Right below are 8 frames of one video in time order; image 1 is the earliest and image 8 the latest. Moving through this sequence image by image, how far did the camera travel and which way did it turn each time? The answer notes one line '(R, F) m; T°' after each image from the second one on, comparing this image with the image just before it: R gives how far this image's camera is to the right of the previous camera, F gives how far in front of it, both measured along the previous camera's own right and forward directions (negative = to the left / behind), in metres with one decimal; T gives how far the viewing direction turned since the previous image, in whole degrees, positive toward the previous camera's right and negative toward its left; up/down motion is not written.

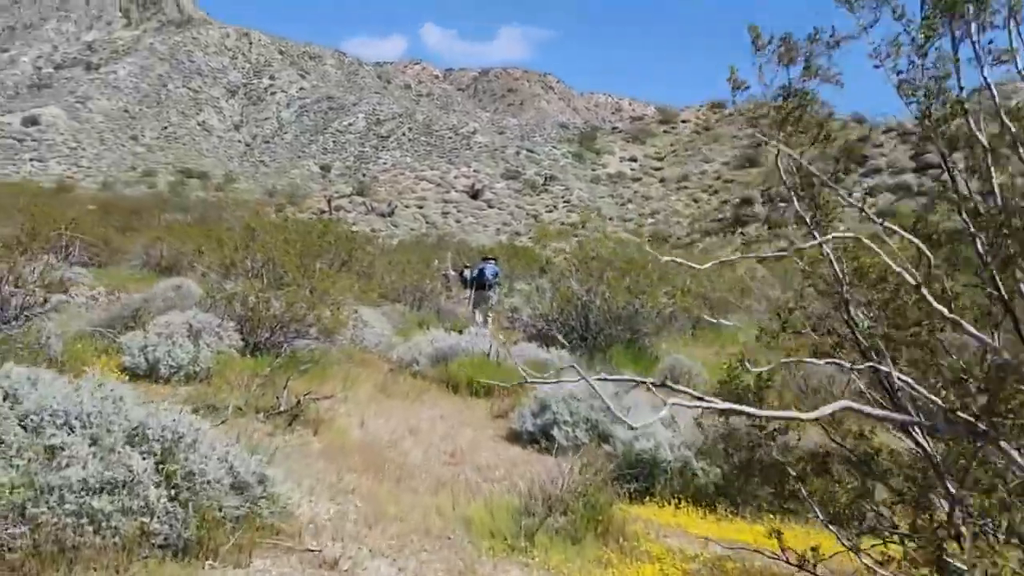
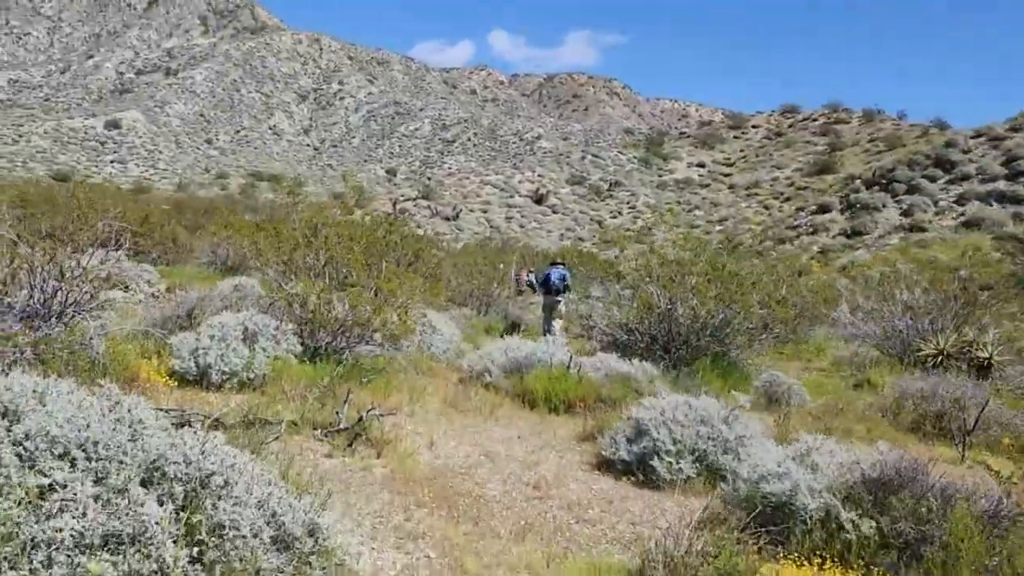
(-0.2, +0.8) m; -4°
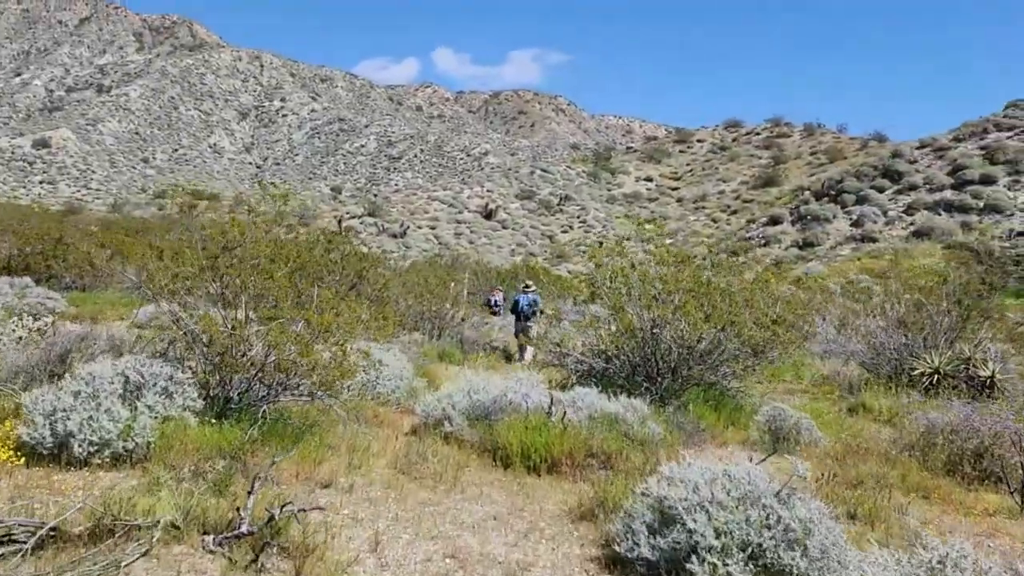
(-0.1, +1.5) m; +4°
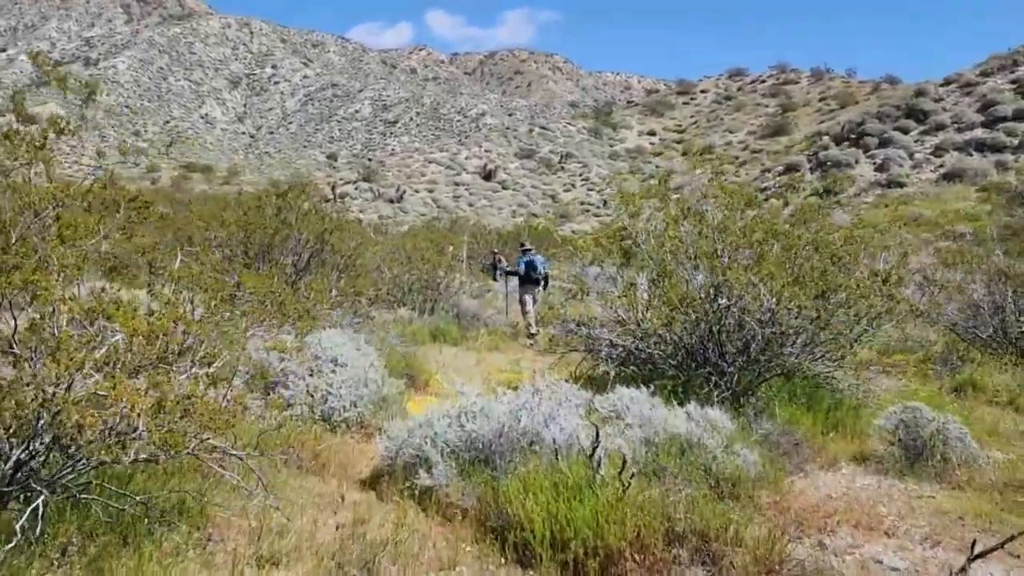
(0.0, +2.6) m; 0°
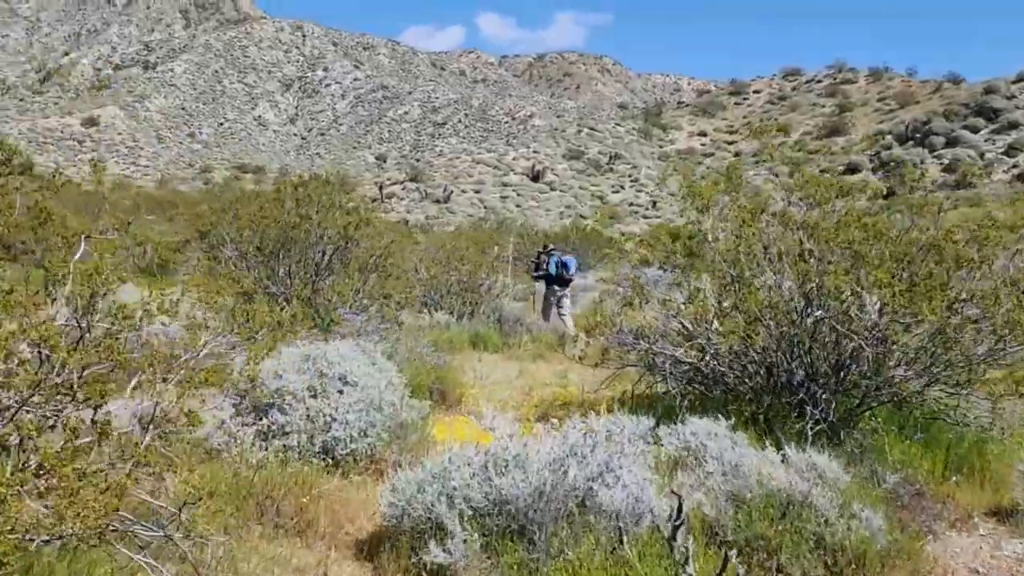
(0.0, +1.1) m; -3°
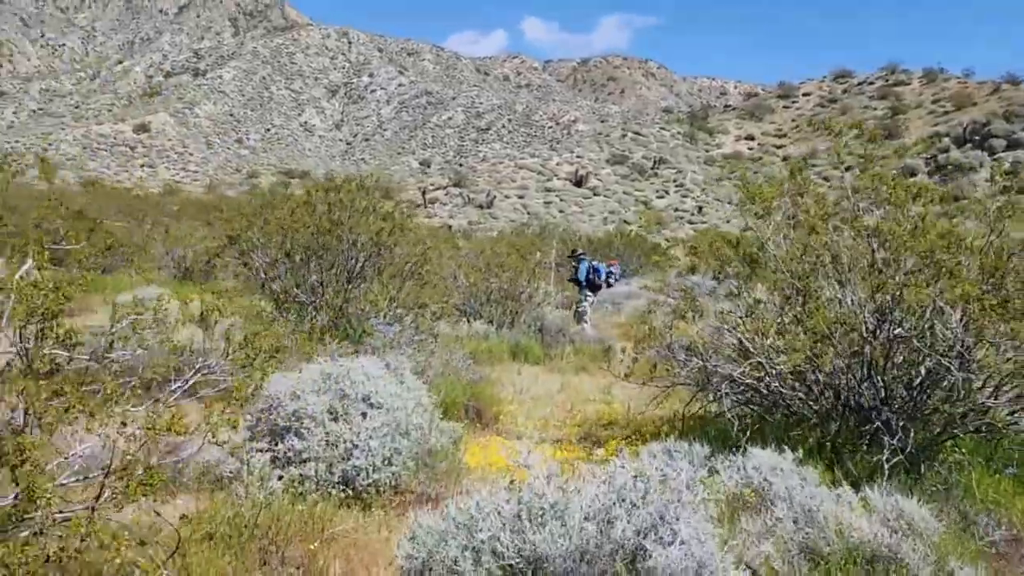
(0.0, +0.5) m; -3°
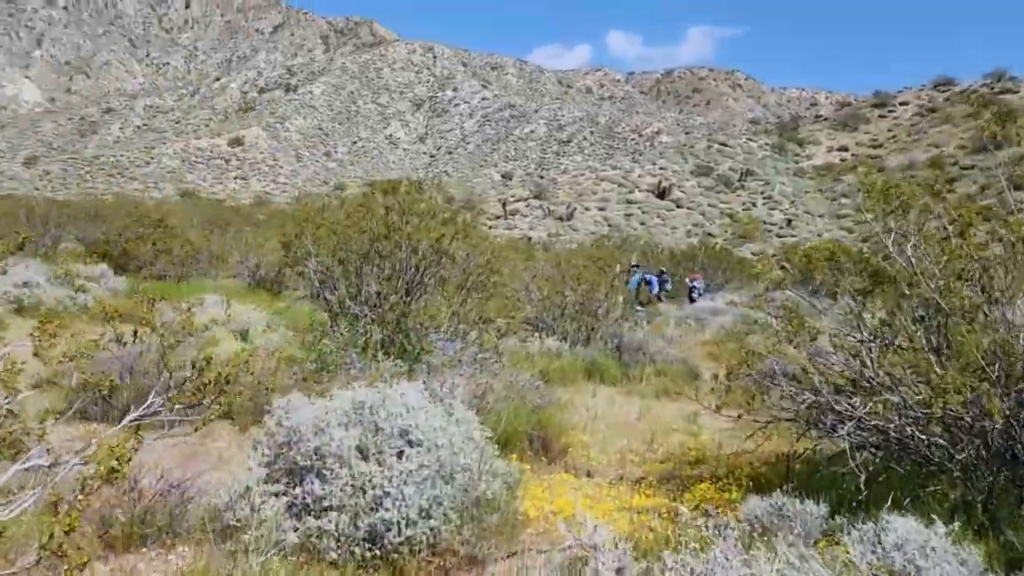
(0.0, +0.8) m; -6°
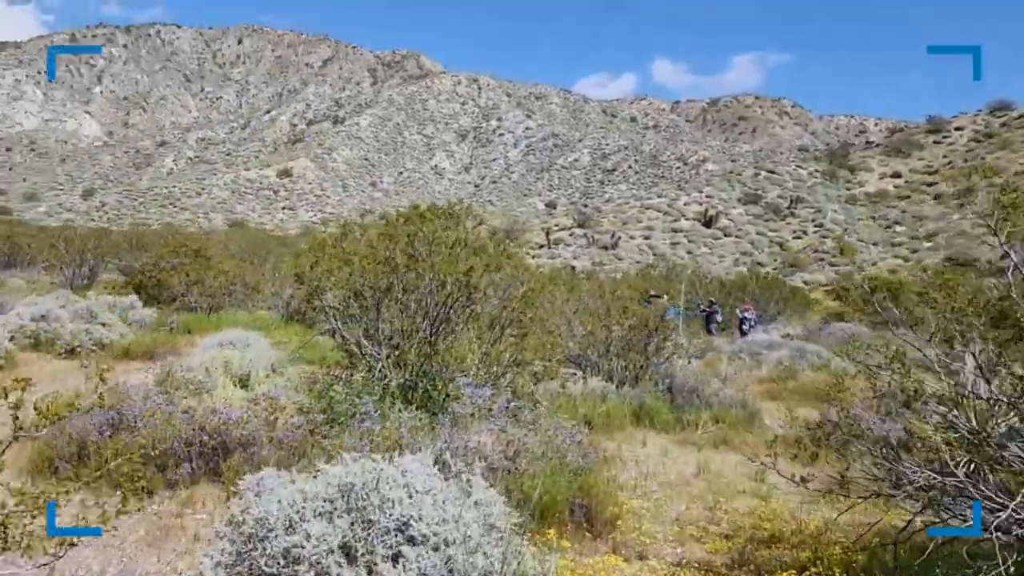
(0.0, +0.9) m; -3°
